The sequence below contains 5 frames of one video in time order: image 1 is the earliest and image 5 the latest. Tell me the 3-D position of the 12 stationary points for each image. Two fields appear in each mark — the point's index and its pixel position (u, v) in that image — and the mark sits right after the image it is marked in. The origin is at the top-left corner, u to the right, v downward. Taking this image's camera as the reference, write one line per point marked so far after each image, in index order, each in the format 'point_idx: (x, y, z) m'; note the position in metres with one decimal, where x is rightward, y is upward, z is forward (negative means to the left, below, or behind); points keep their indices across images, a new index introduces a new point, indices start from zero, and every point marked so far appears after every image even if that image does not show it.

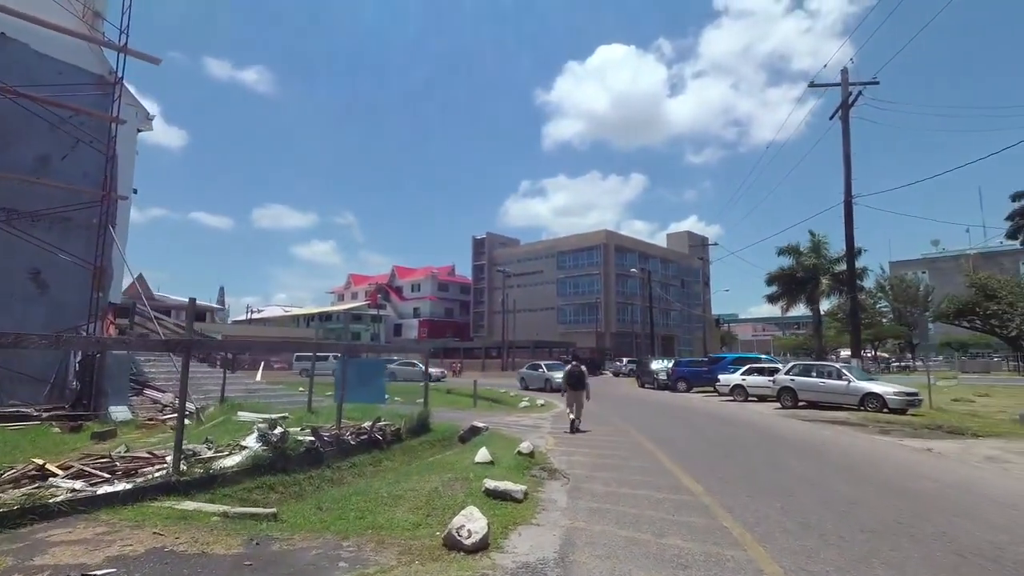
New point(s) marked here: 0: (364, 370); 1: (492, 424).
0: (-4.5, -2.4, +16.6) m
1: (-0.6, -4.4, +18.0) m
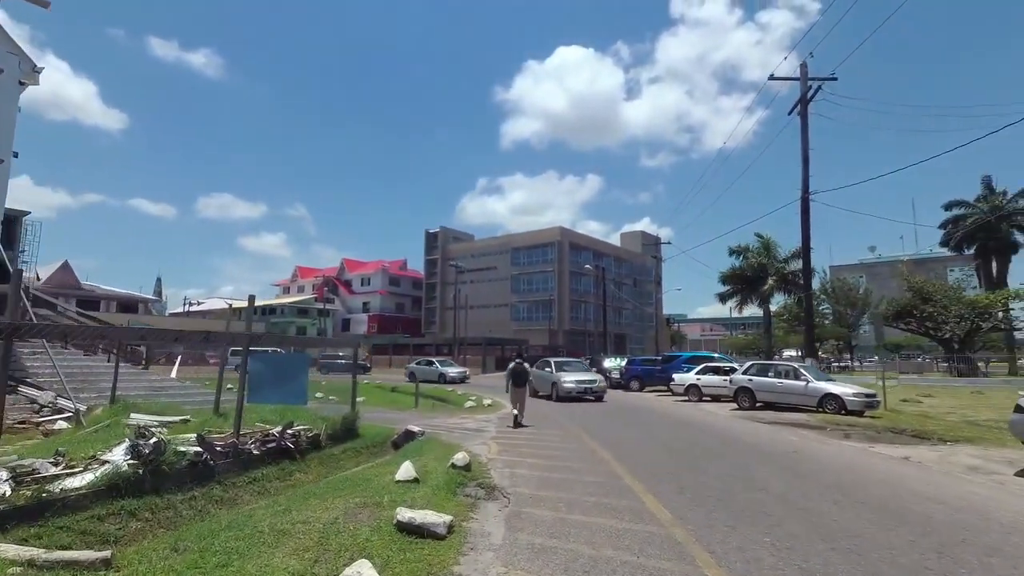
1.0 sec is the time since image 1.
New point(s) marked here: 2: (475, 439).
0: (-6.0, -1.9, +14.5) m
1: (-2.4, -4.1, +16.2) m
2: (-0.9, -3.8, +13.8) m
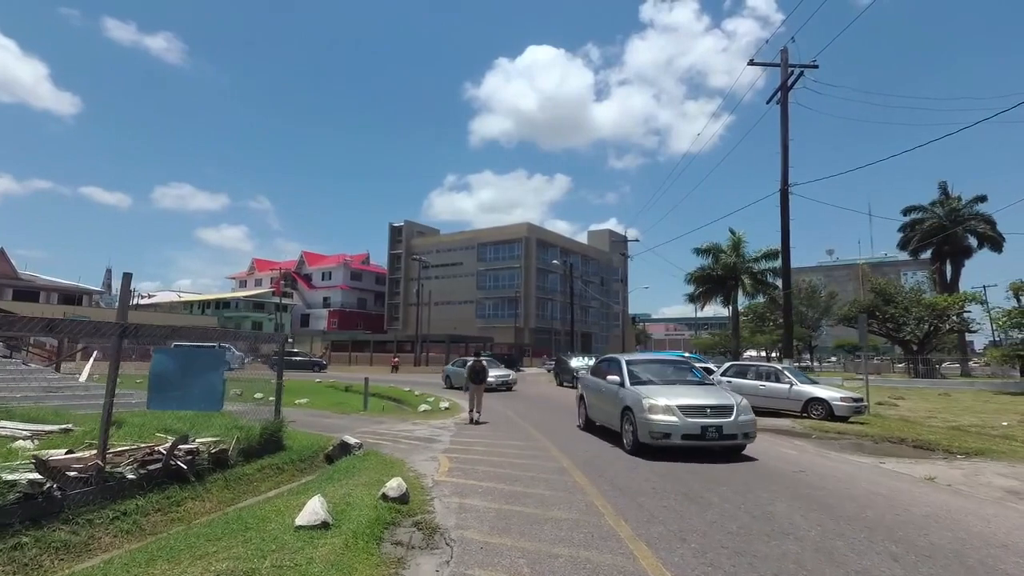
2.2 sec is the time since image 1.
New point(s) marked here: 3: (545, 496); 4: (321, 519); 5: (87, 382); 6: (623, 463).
0: (-7.0, -1.6, +12.1) m
1: (-3.4, -3.8, +13.9) m
2: (-1.9, -3.5, +11.7) m
3: (+0.4, -2.9, +7.7) m
4: (-2.0, -2.5, +5.9) m
5: (-14.1, -3.0, +18.3) m
6: (+2.0, -3.2, +10.0) m
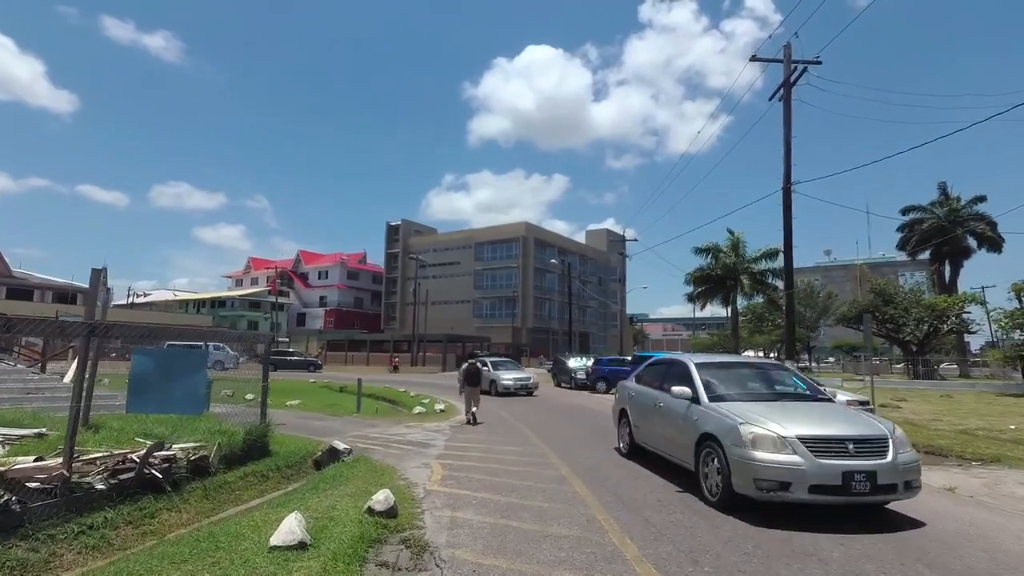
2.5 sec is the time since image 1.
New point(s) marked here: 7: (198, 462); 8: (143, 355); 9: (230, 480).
0: (-7.0, -1.5, +11.5) m
1: (-3.5, -3.7, +13.4) m
2: (-1.9, -3.4, +11.2) m
3: (+0.4, -2.9, +7.2) m
4: (-2.1, -2.4, +5.4) m
5: (-14.2, -3.0, +17.8) m
6: (+1.9, -3.1, +9.5) m
7: (-5.3, -2.9, +9.3) m
8: (-7.5, -1.4, +11.3) m
9: (-4.9, -3.3, +9.5) m
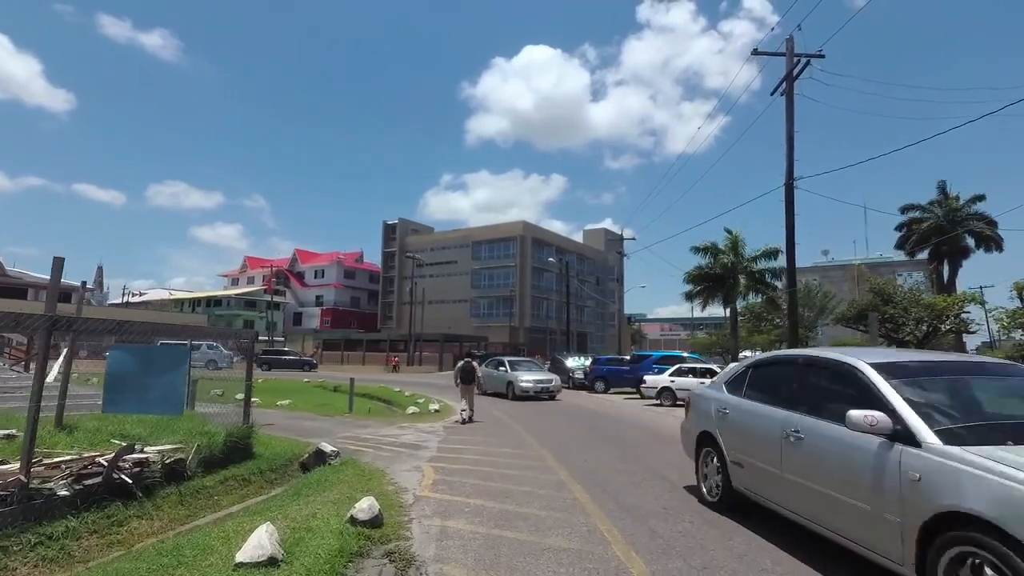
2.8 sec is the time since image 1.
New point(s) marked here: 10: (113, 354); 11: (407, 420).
0: (-7.1, -1.4, +11.0) m
1: (-3.6, -3.6, +12.9) m
2: (-2.0, -3.3, +10.7) m
3: (+0.3, -2.8, +6.7) m
4: (-2.1, -2.3, +4.9) m
5: (-14.3, -2.8, +17.2) m
6: (+1.9, -3.0, +9.0) m
7: (-5.3, -2.8, +8.8) m
8: (-7.6, -1.2, +10.8) m
9: (-4.9, -3.2, +9.0) m
10: (-7.8, -1.3, +10.8) m
11: (-3.4, -4.1, +17.5) m
